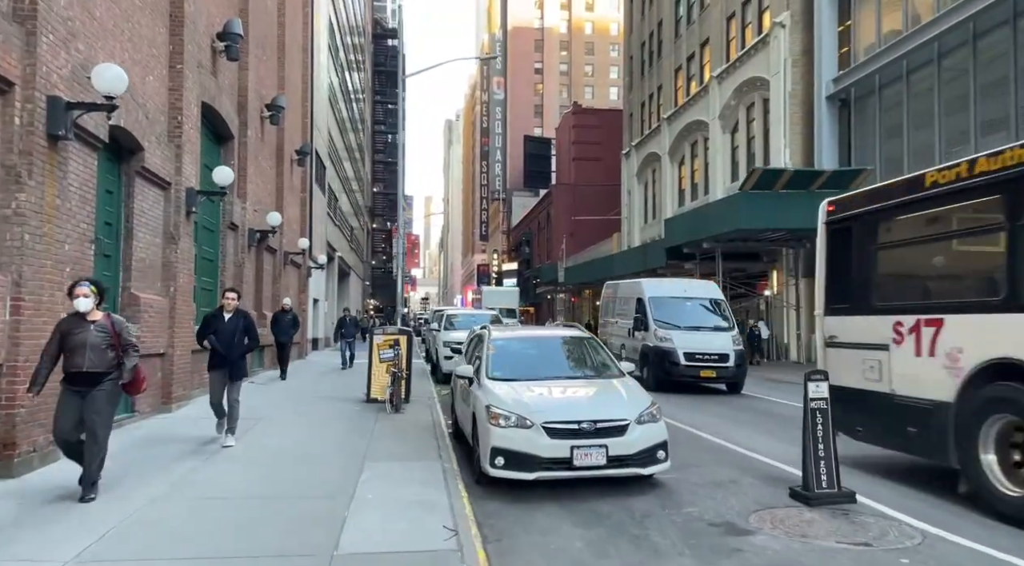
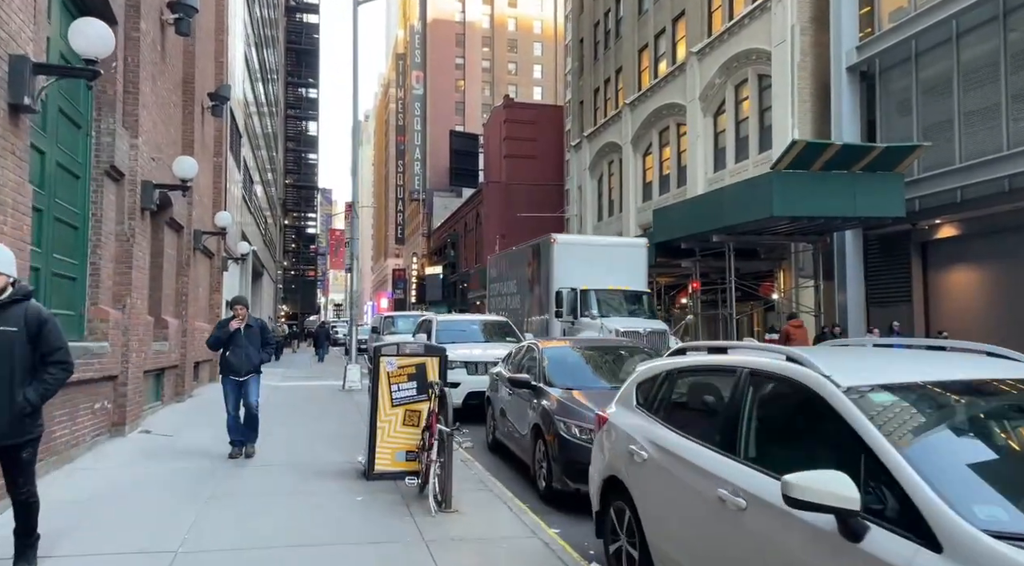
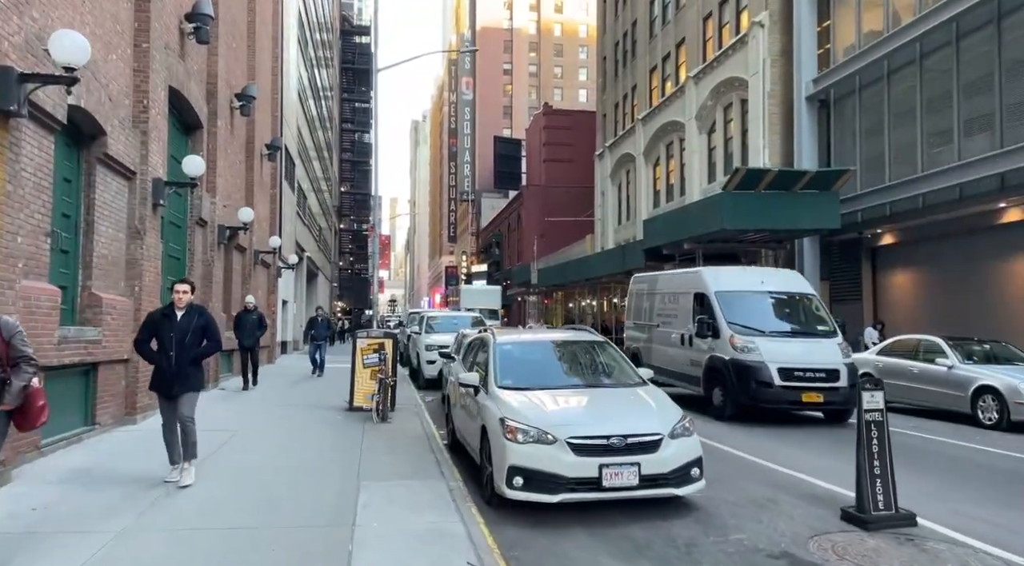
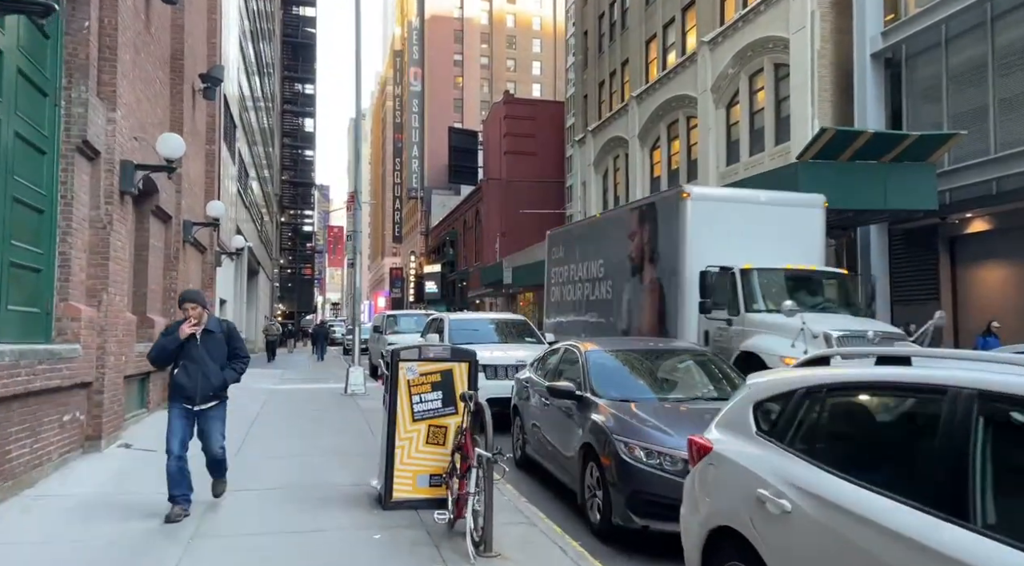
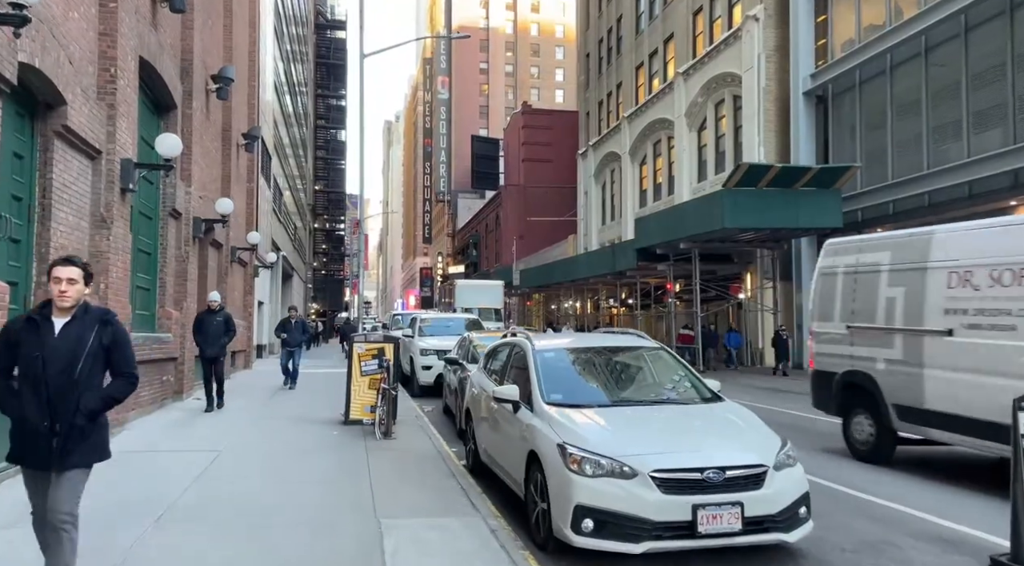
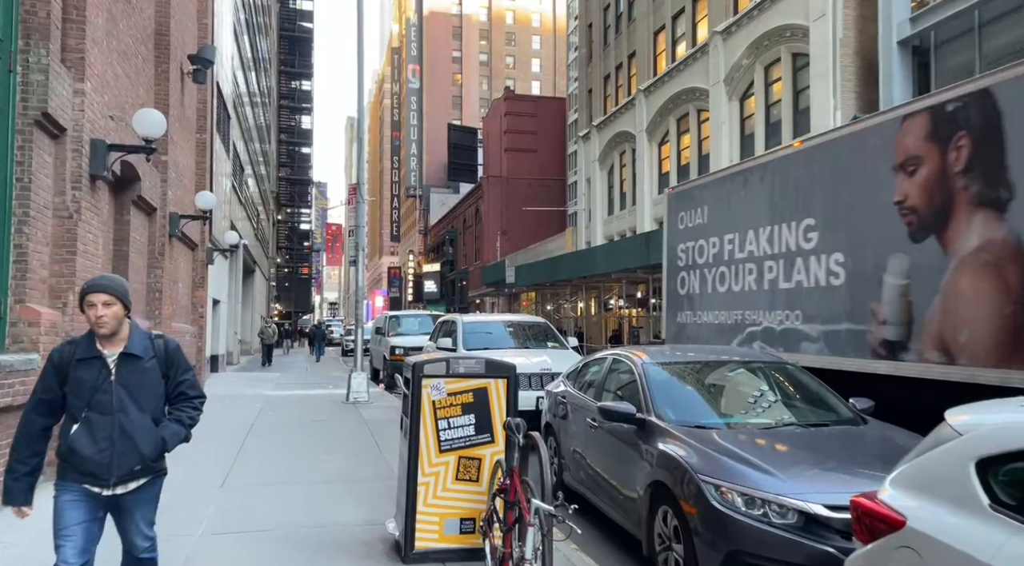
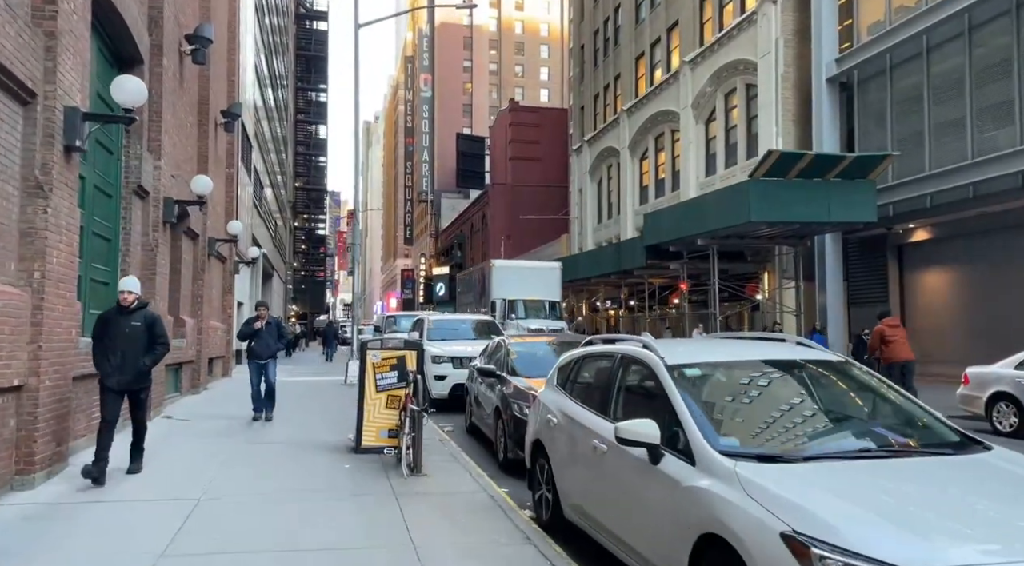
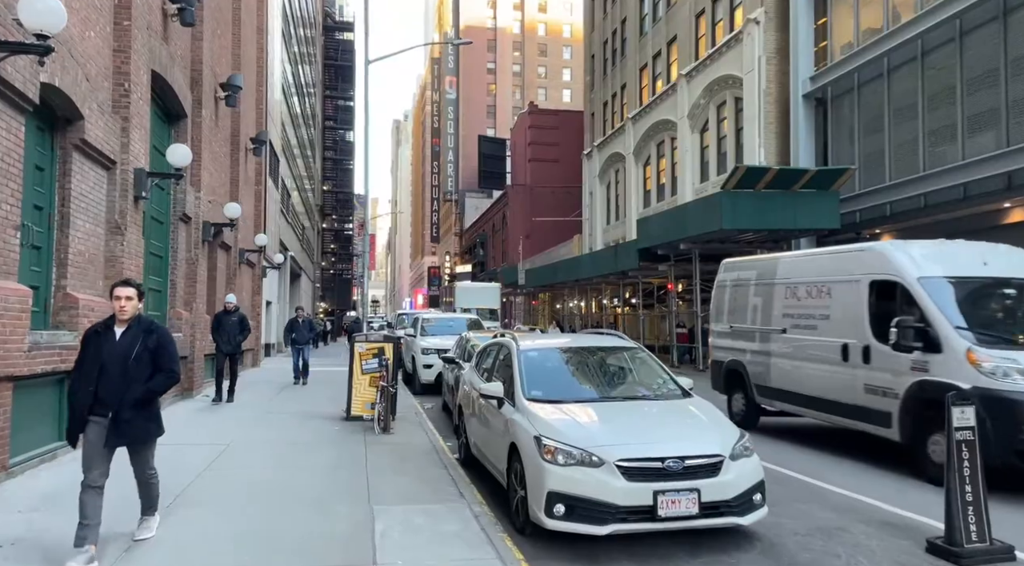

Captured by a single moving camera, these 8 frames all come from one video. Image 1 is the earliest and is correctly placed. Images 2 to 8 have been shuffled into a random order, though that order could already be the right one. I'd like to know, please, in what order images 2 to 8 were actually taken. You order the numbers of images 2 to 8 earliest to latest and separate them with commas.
3, 8, 5, 7, 2, 4, 6
